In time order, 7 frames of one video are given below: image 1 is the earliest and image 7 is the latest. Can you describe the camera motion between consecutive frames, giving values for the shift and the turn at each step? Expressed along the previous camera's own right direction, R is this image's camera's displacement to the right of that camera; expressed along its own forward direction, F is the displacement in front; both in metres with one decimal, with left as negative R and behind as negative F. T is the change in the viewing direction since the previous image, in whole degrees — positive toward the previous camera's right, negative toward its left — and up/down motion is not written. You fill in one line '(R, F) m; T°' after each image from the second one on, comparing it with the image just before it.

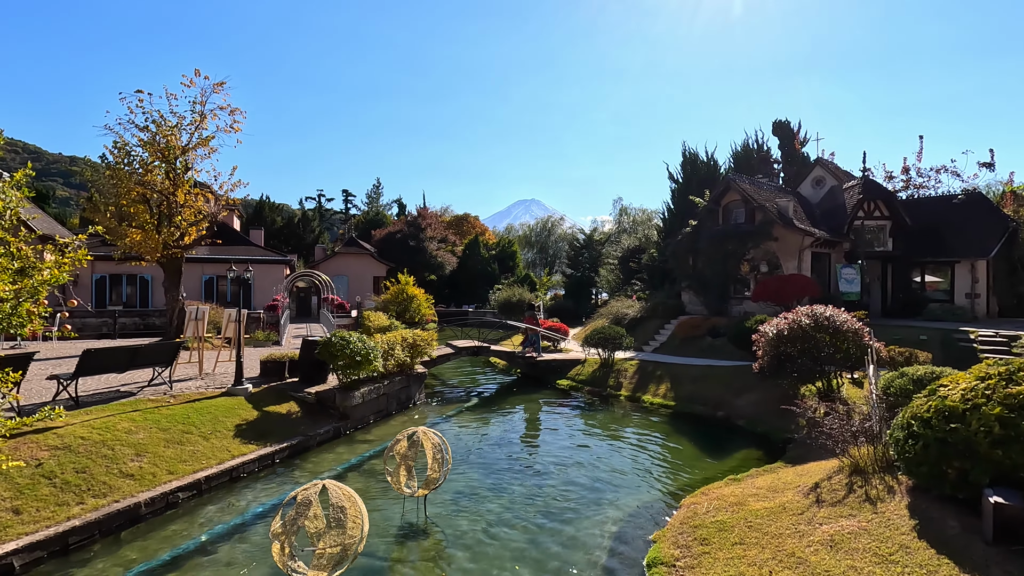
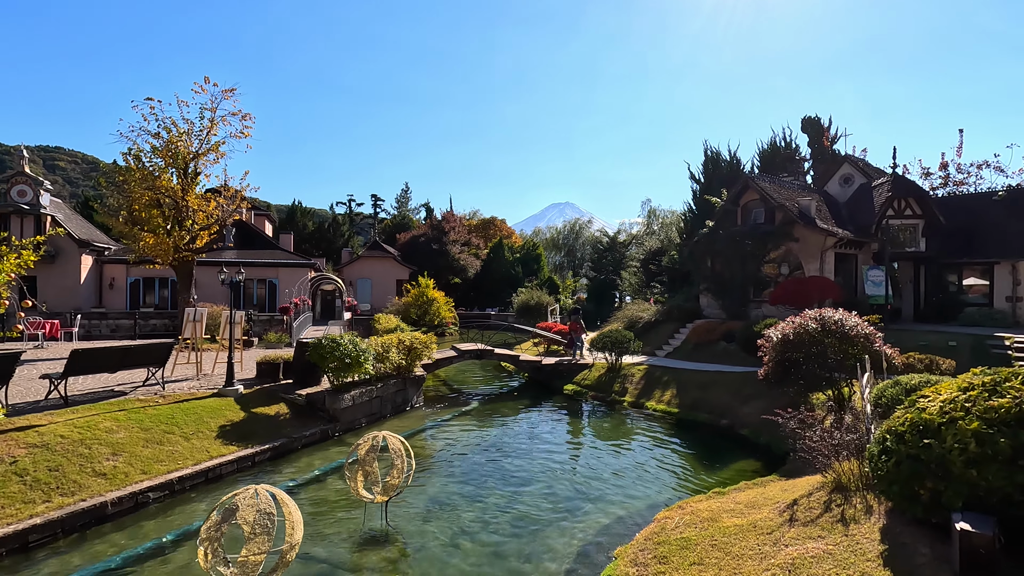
(+1.0, +0.3) m; -4°
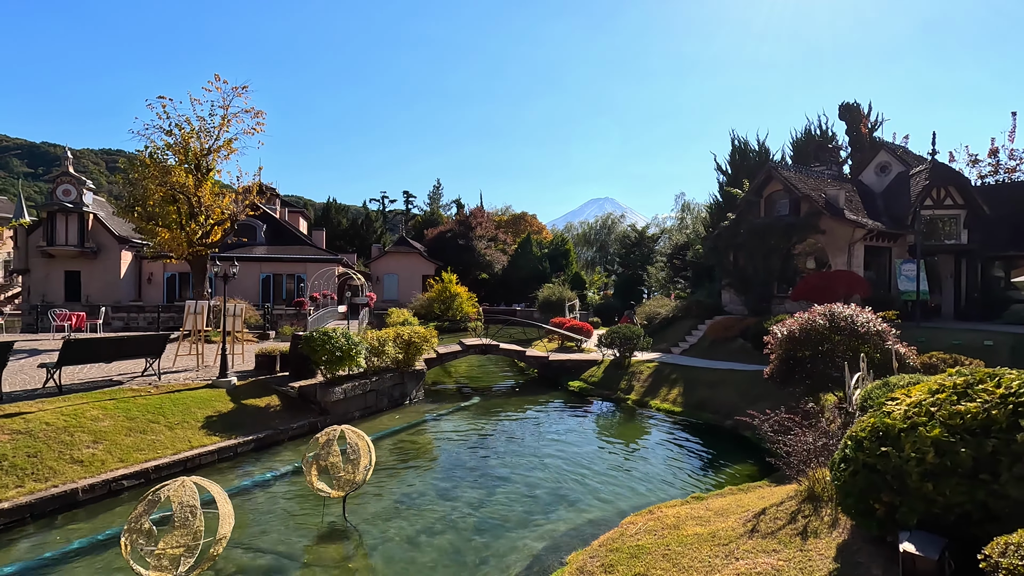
(+1.1, +0.4) m; -4°
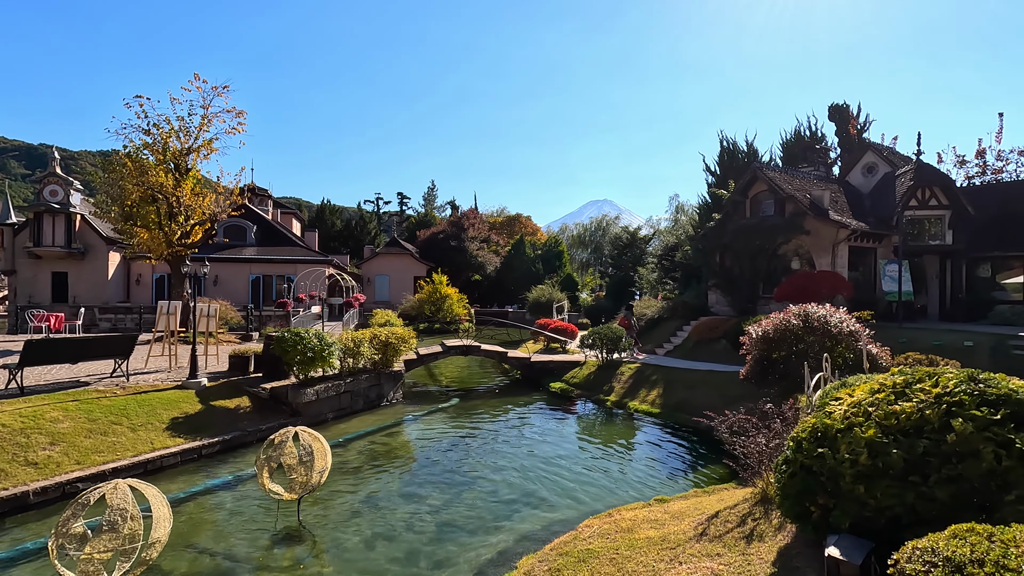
(+0.6, +0.1) m; 0°
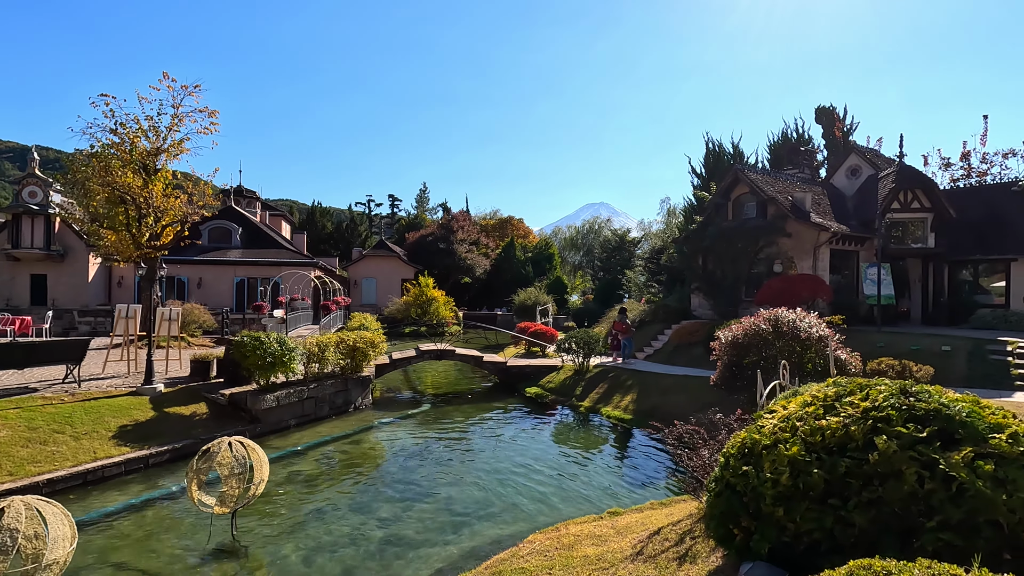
(+0.7, +0.3) m; 0°
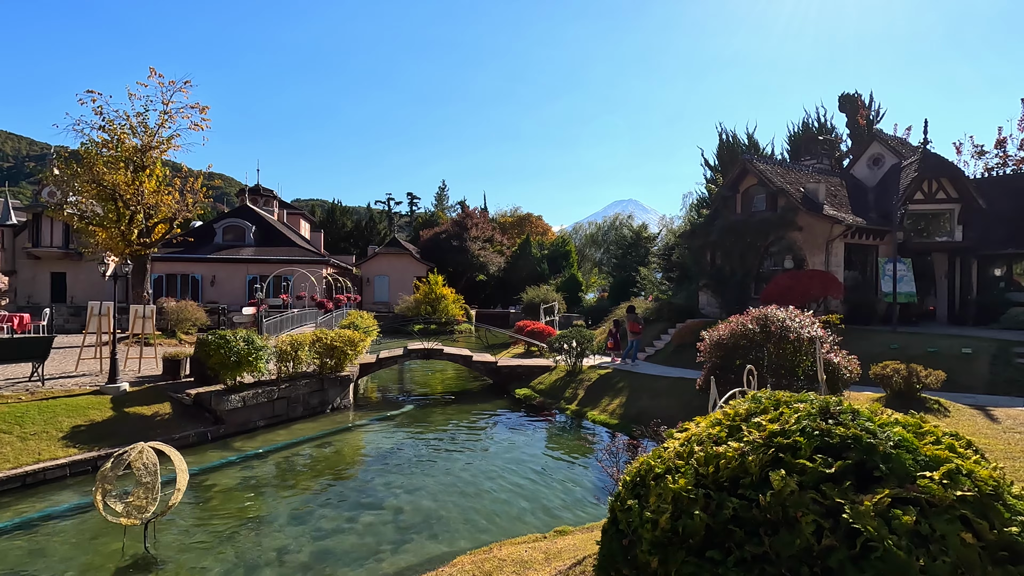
(+1.2, +0.7) m; -3°
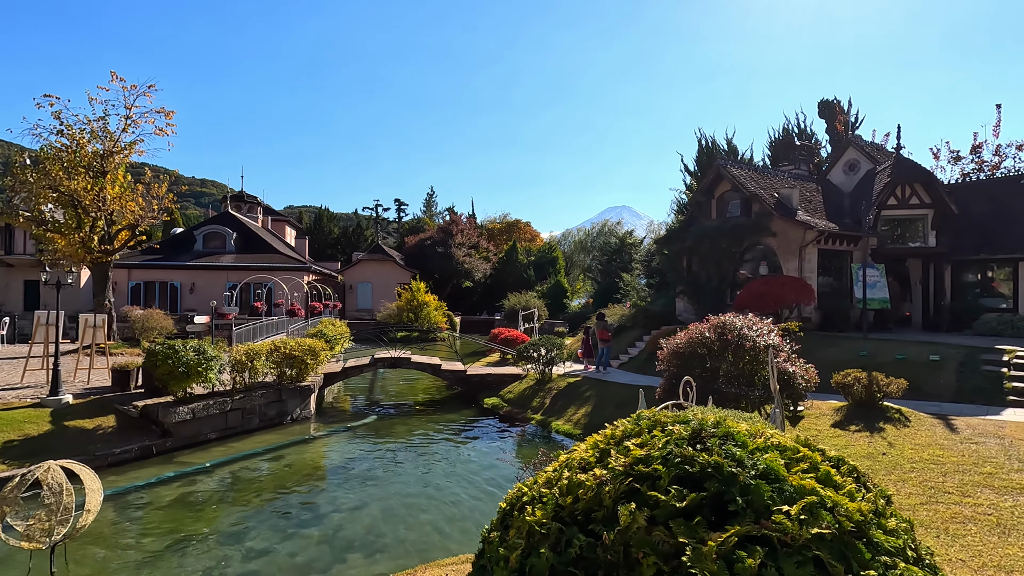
(+0.8, +0.3) m; +1°
